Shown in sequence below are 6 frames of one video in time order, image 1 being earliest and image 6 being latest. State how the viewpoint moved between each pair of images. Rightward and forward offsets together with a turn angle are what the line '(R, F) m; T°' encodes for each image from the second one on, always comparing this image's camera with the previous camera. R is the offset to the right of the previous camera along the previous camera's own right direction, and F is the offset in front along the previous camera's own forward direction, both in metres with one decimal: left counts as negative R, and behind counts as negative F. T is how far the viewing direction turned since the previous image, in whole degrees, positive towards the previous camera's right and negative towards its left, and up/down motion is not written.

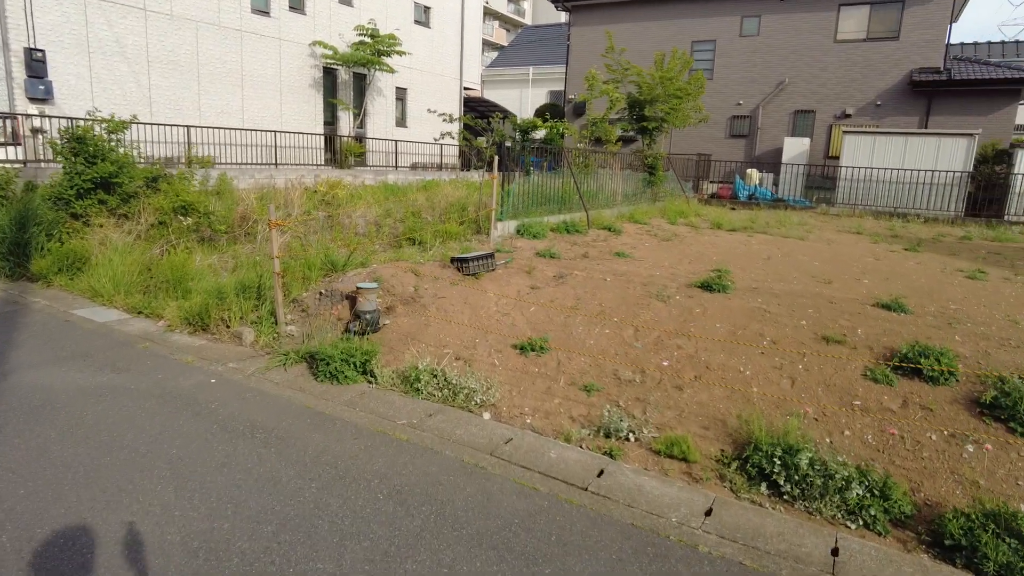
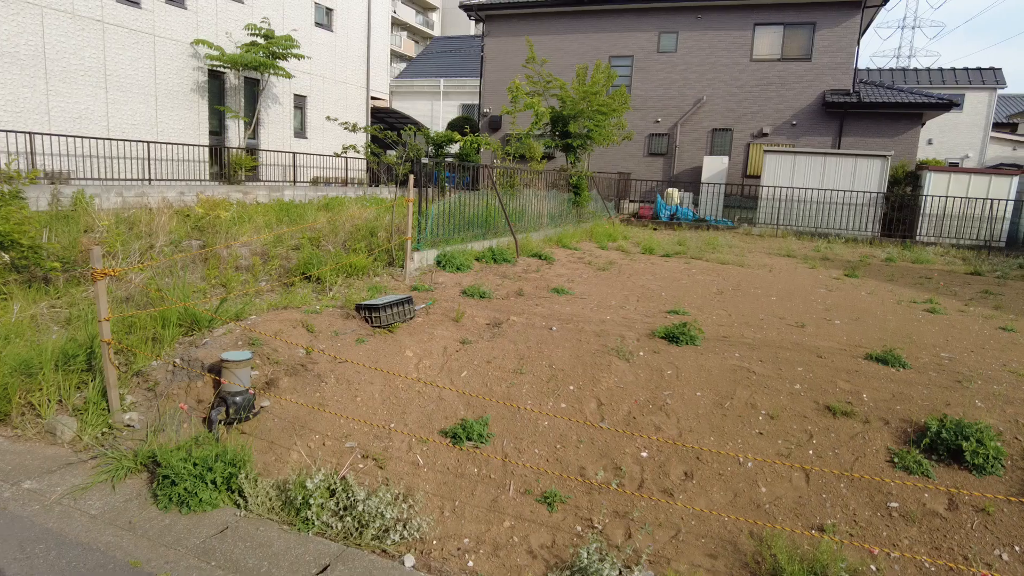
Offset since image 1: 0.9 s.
(-0.1, +1.3) m; +8°
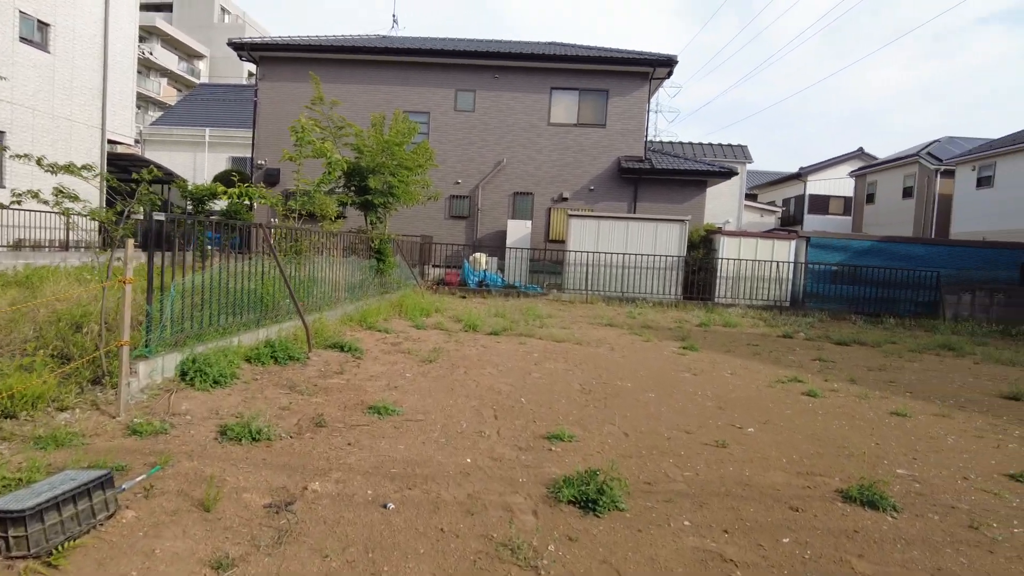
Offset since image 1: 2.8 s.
(-0.1, +2.1) m; +18°
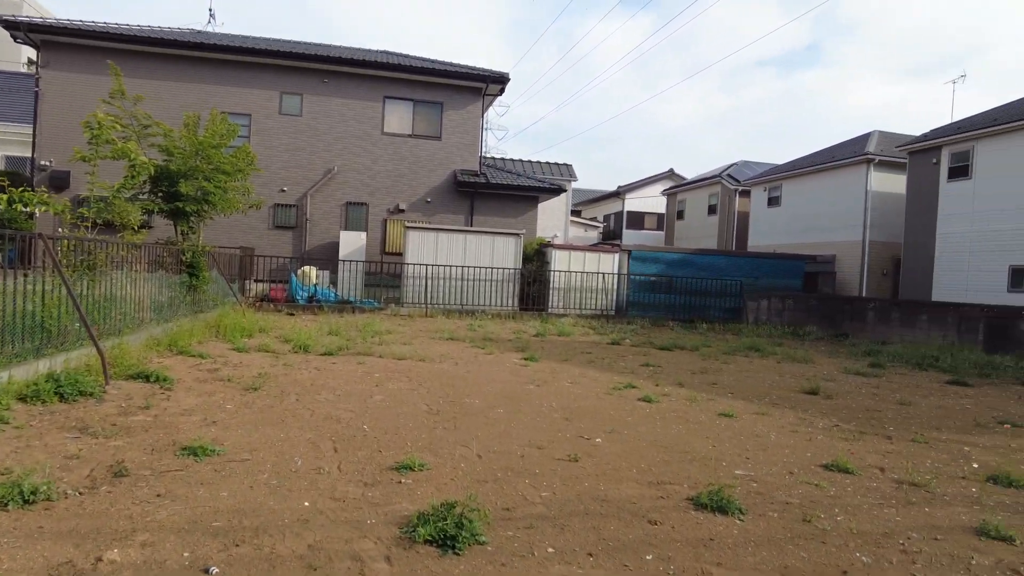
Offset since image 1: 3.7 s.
(0.0, +0.3) m; +14°
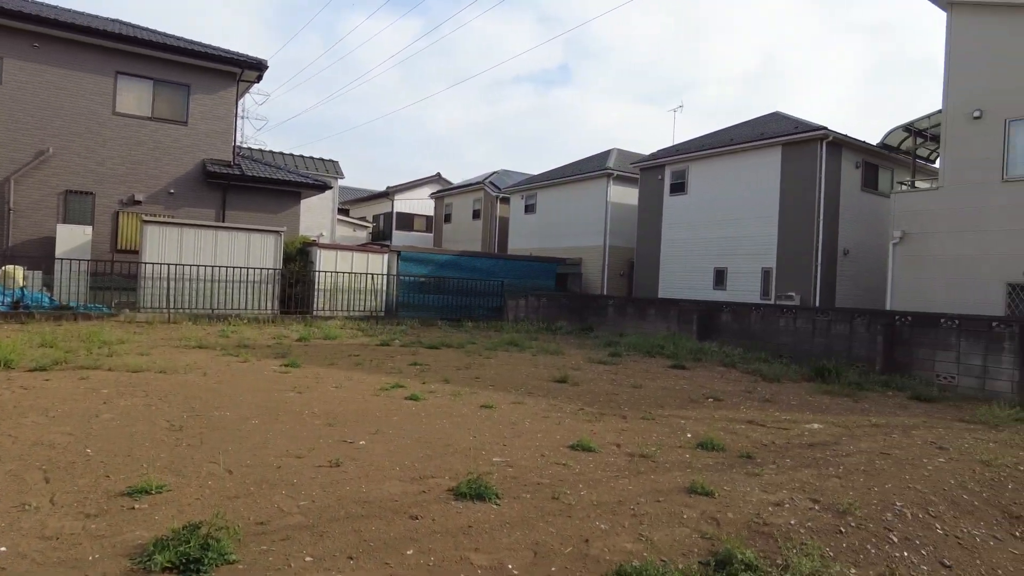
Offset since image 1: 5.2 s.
(0.0, 0.0) m; +20°
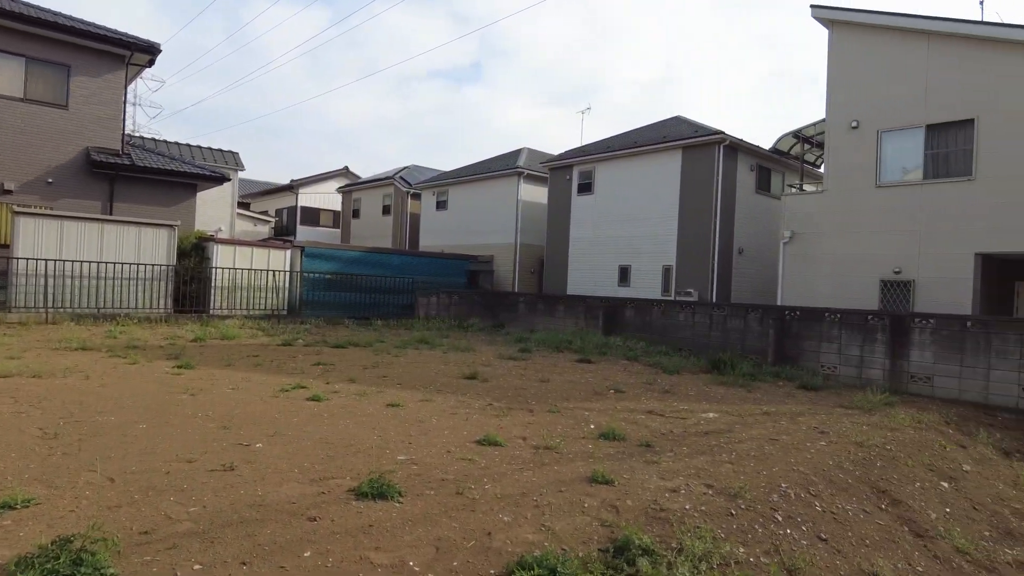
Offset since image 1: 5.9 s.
(0.0, 0.0) m; +8°
